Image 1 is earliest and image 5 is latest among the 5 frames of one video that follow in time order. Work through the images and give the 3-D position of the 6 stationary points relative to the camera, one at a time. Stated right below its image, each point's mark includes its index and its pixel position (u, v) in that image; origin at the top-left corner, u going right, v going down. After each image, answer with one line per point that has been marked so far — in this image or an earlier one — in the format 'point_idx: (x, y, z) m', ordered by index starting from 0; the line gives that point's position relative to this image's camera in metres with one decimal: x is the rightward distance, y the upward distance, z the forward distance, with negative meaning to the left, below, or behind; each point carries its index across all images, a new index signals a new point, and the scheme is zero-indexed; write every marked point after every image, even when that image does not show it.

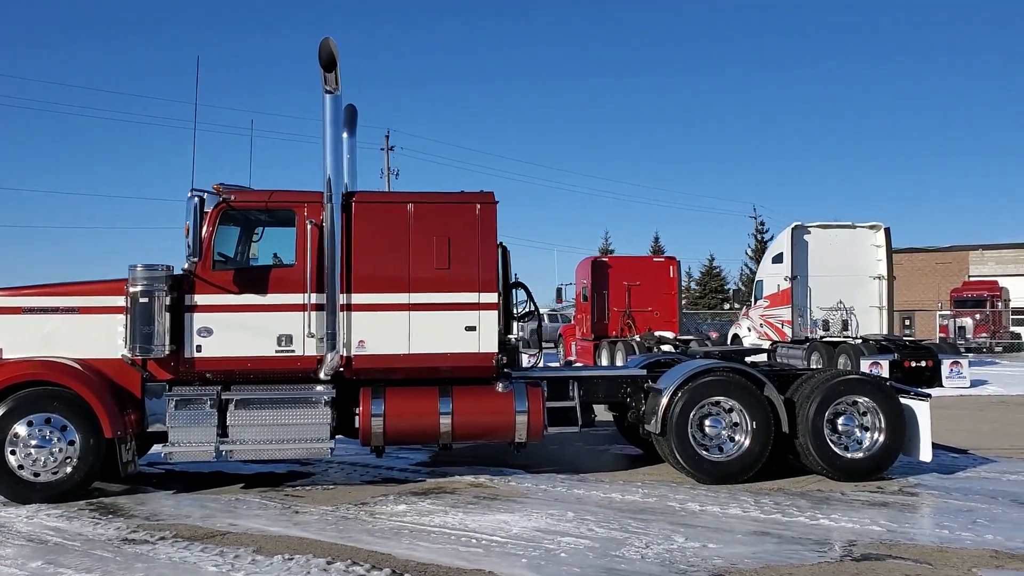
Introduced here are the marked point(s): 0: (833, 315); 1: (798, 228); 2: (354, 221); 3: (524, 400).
0: (+6.4, -0.5, +19.3) m
1: (+5.7, +1.2, +19.3) m
2: (-1.2, +0.5, +7.2) m
3: (+0.1, -0.8, +7.4) m
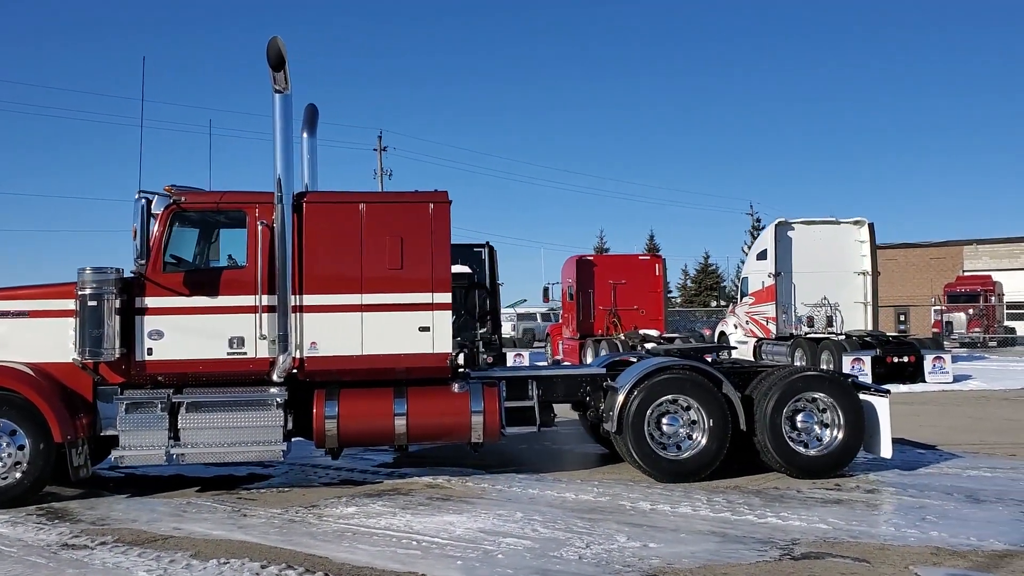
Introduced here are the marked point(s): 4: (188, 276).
0: (+6.0, -0.5, +19.3) m
1: (+5.4, +1.3, +19.3) m
2: (-1.5, +0.5, +7.1) m
3: (-0.2, -0.8, +7.3) m
4: (-2.3, +0.1, +7.1) m
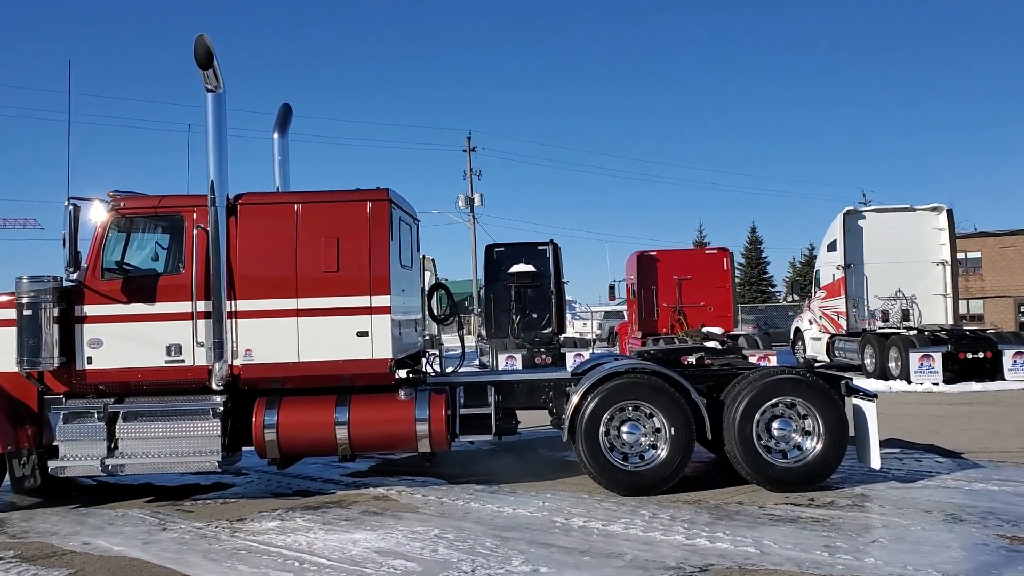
0: (+7.0, -0.3, +18.1) m
1: (+6.3, +1.4, +18.2) m
2: (-1.9, +0.5, +6.9) m
3: (-0.6, -0.8, +6.9) m
4: (-2.7, 0.0, +6.9) m
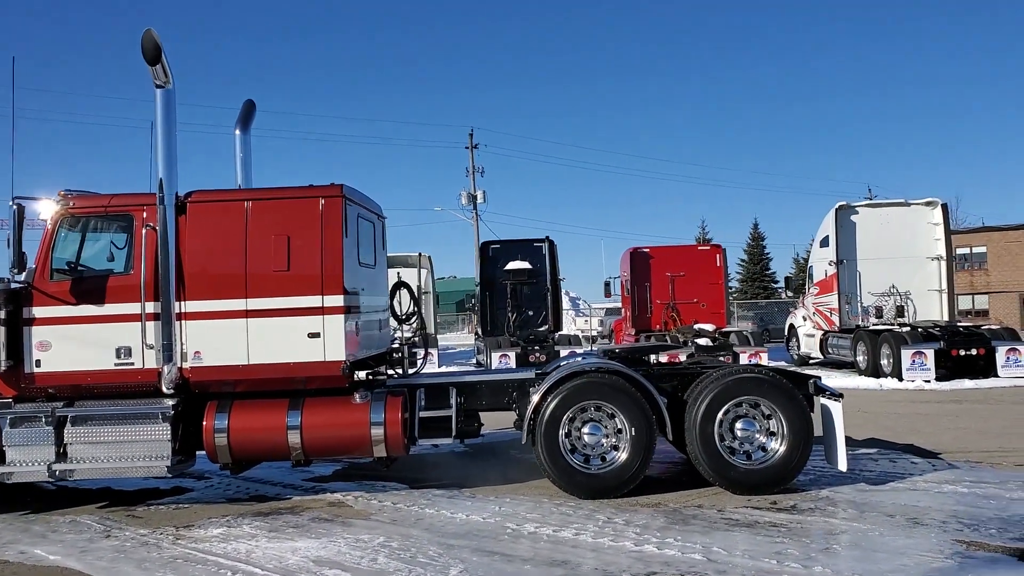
0: (+6.8, -0.2, +17.9) m
1: (+6.1, +1.5, +17.9) m
2: (-2.2, +0.4, +6.7) m
3: (-0.9, -0.8, +6.8) m
4: (-3.0, 0.0, +6.8) m
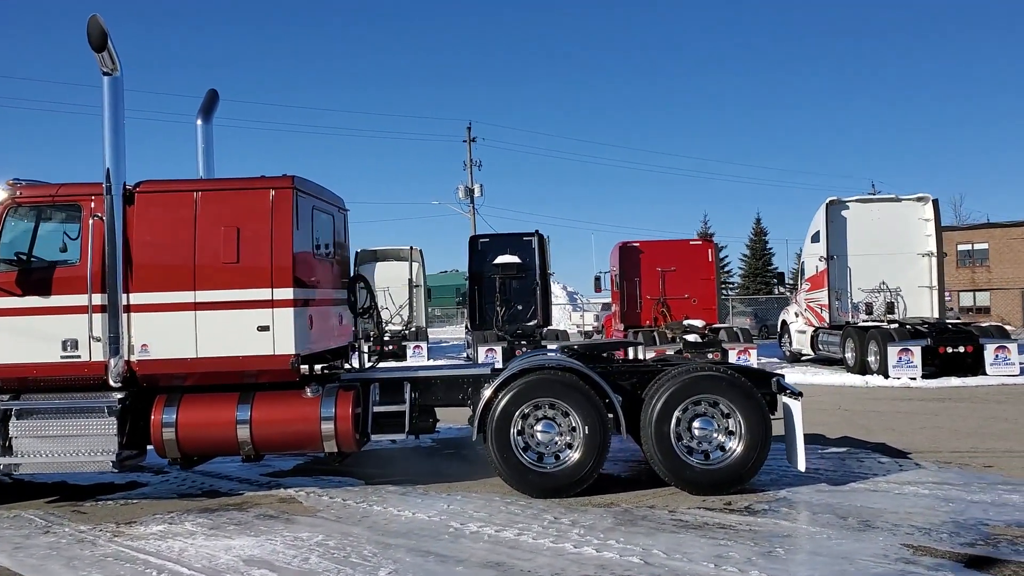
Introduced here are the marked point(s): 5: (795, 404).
0: (+6.6, -0.2, +17.7) m
1: (+5.8, +1.5, +17.8) m
2: (-2.5, +0.5, +6.6) m
3: (-1.2, -0.8, +6.6) m
4: (-3.3, +0.1, +6.7) m
5: (+1.9, -0.8, +6.6) m
